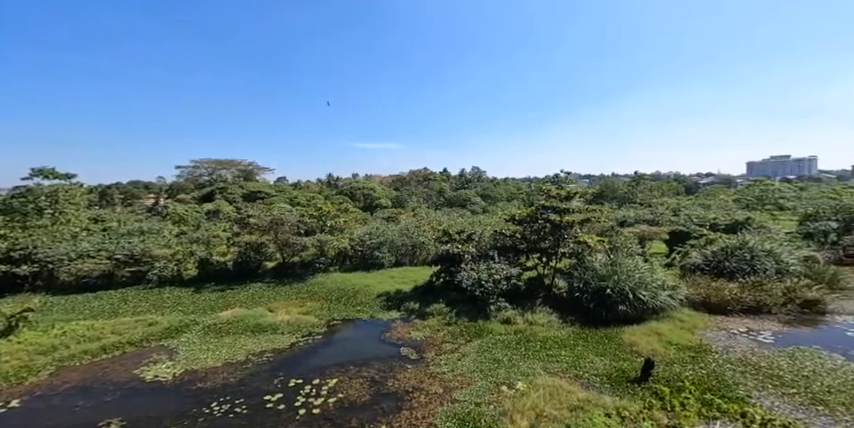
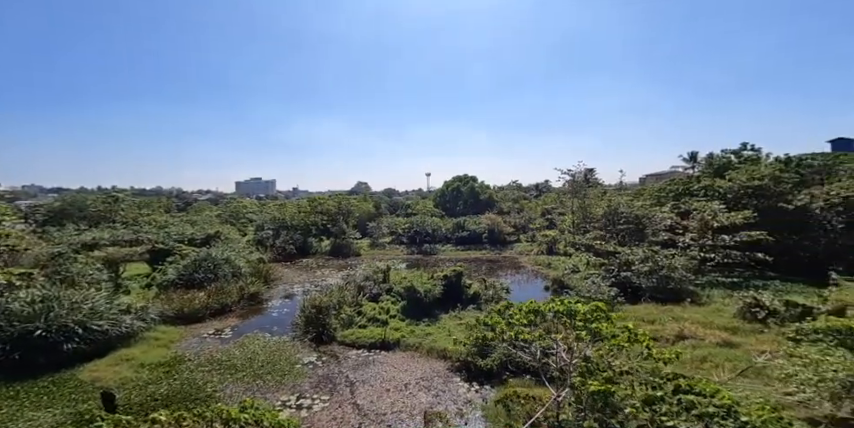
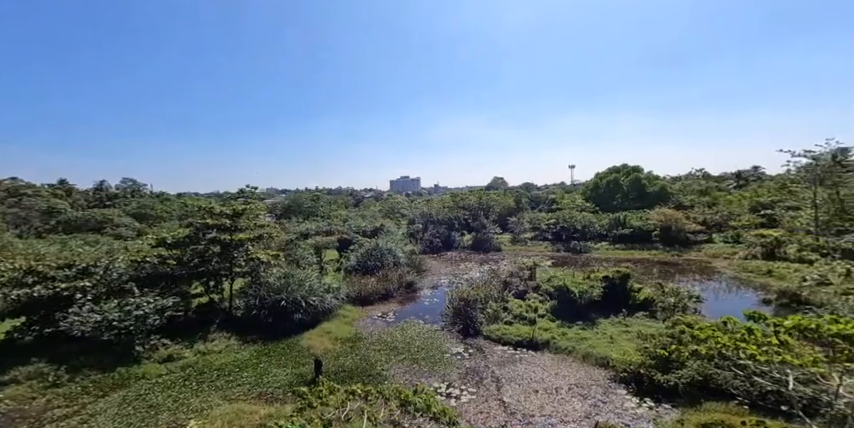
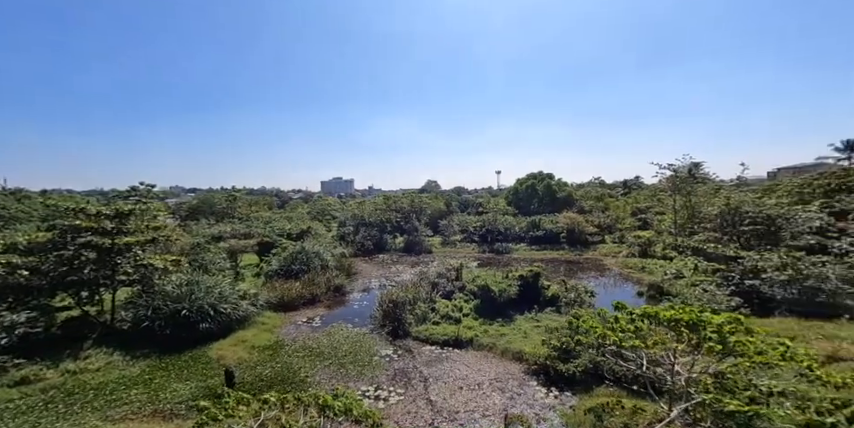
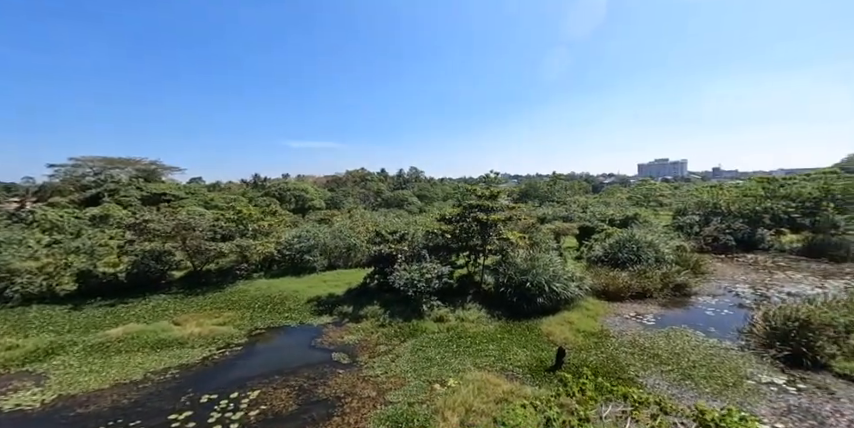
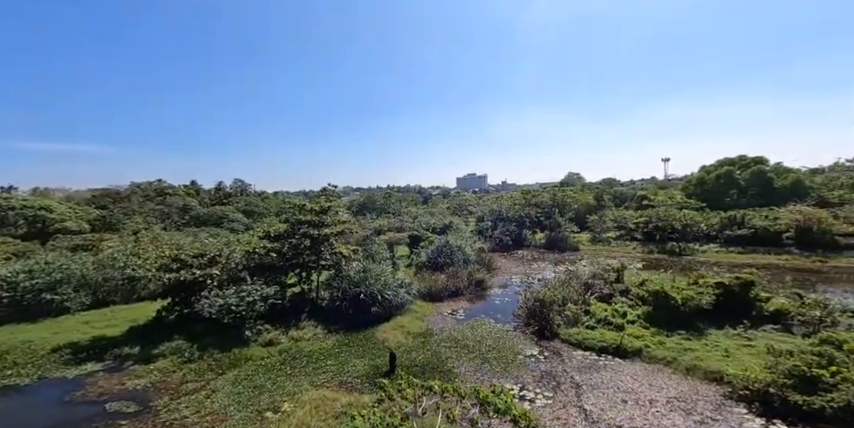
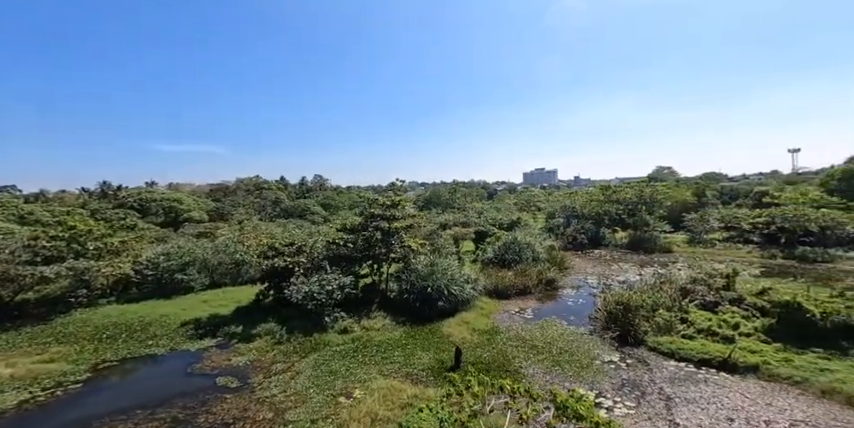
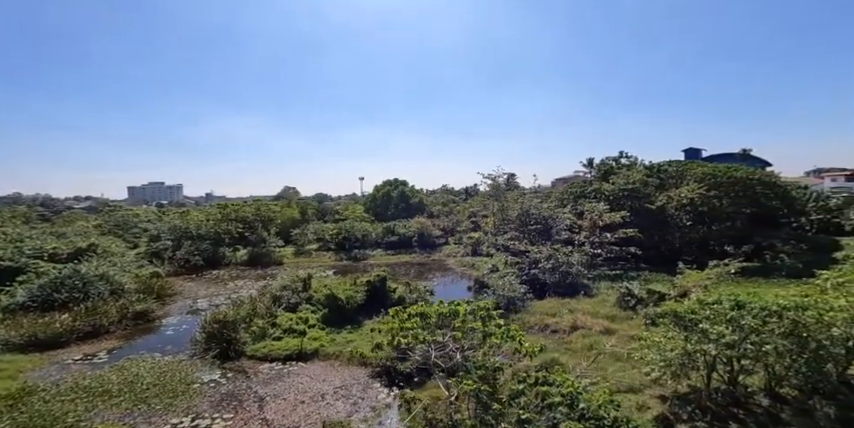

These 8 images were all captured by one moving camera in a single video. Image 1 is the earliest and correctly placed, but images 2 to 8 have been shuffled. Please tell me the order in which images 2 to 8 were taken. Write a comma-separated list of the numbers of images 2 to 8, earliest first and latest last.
5, 7, 6, 3, 4, 2, 8
